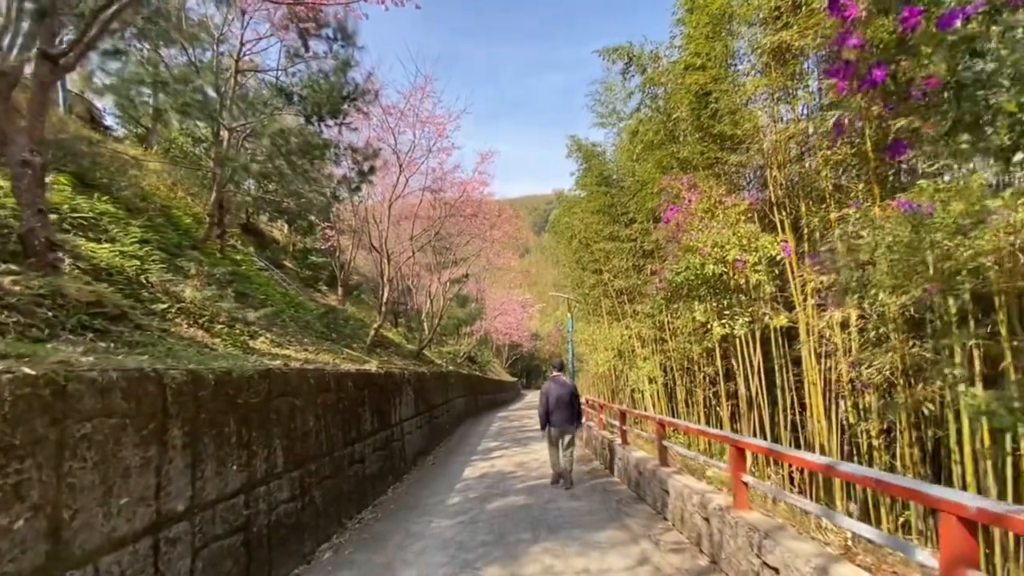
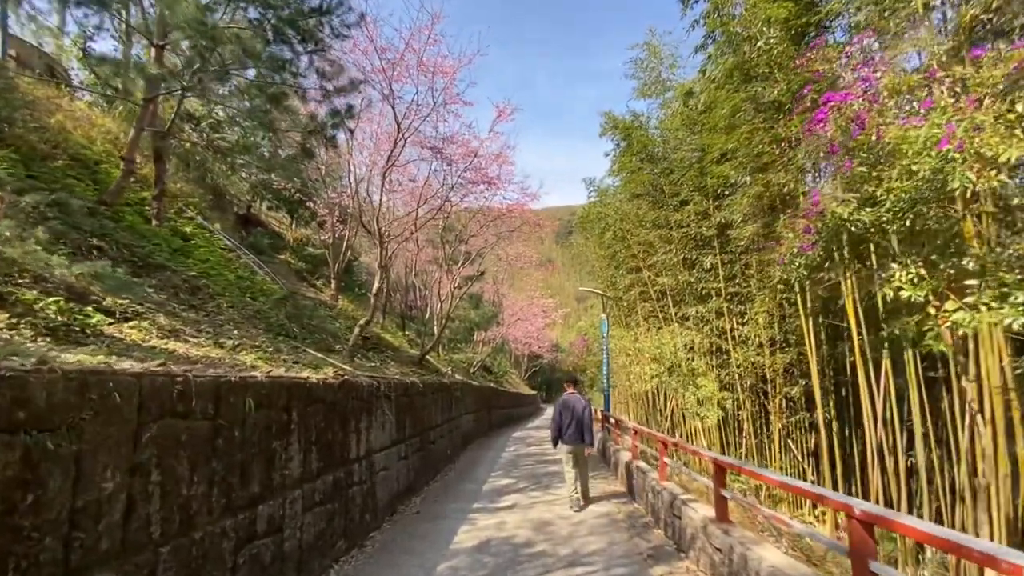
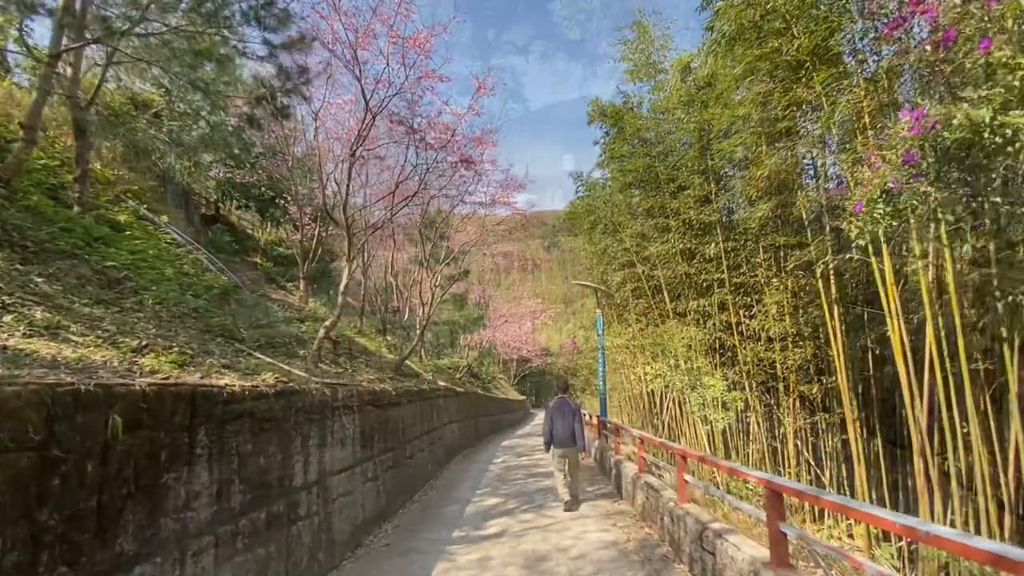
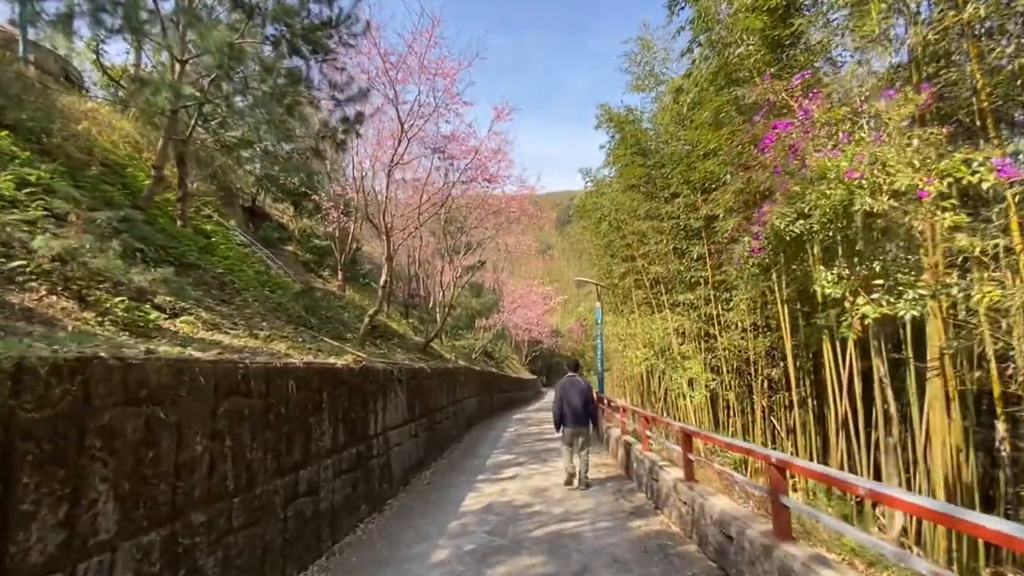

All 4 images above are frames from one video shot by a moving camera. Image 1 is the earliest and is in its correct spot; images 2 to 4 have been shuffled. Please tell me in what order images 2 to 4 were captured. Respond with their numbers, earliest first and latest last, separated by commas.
4, 2, 3
